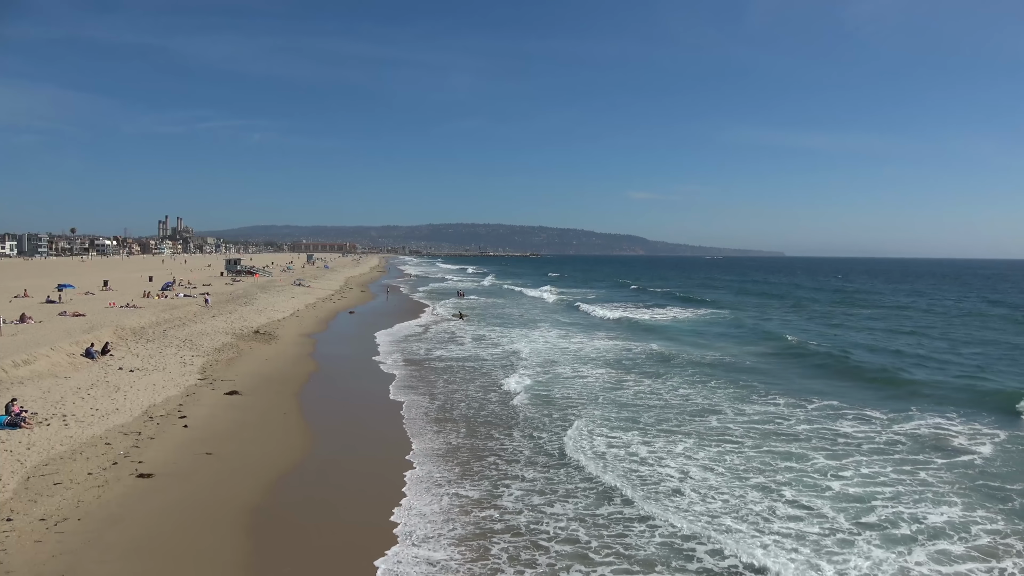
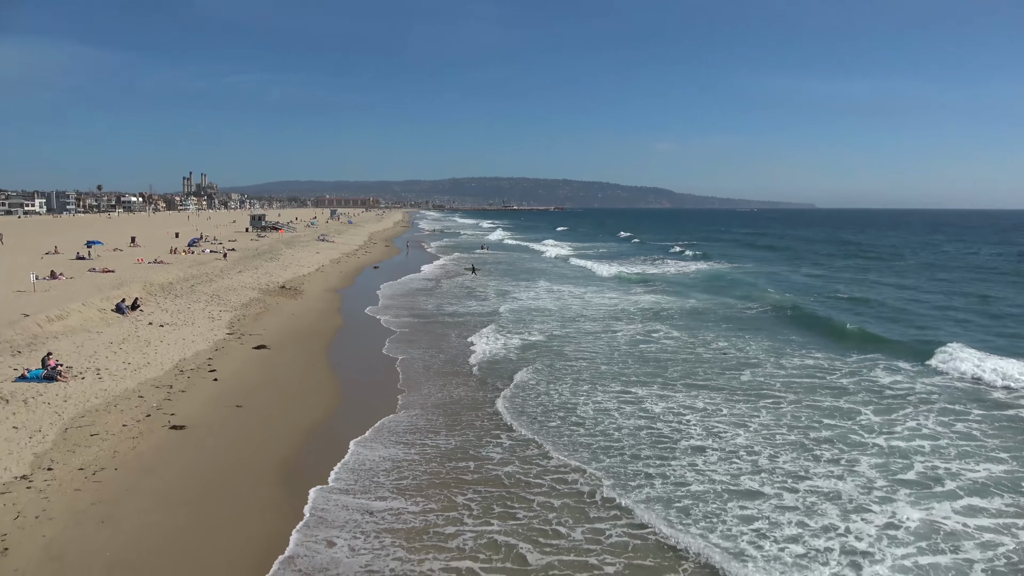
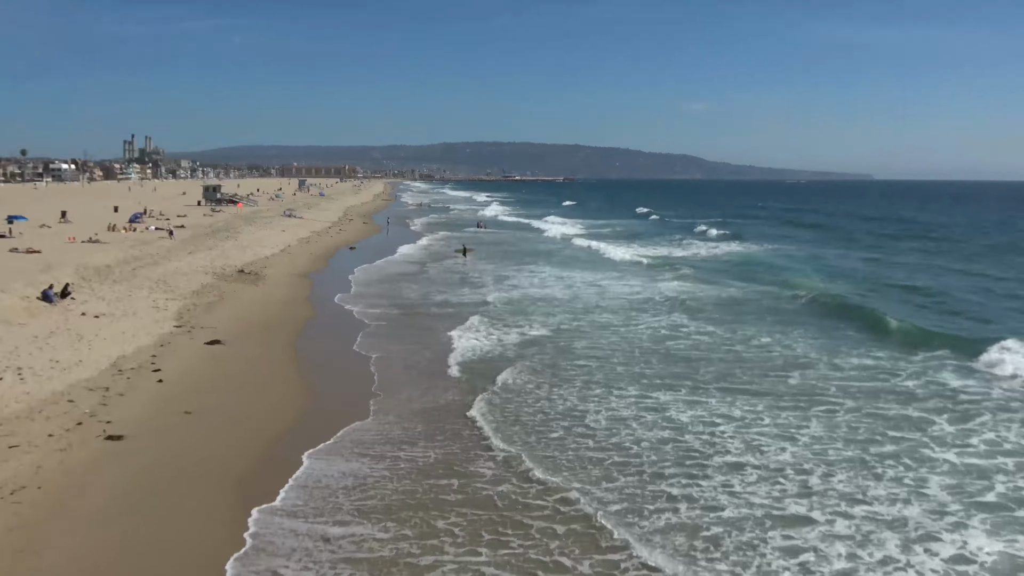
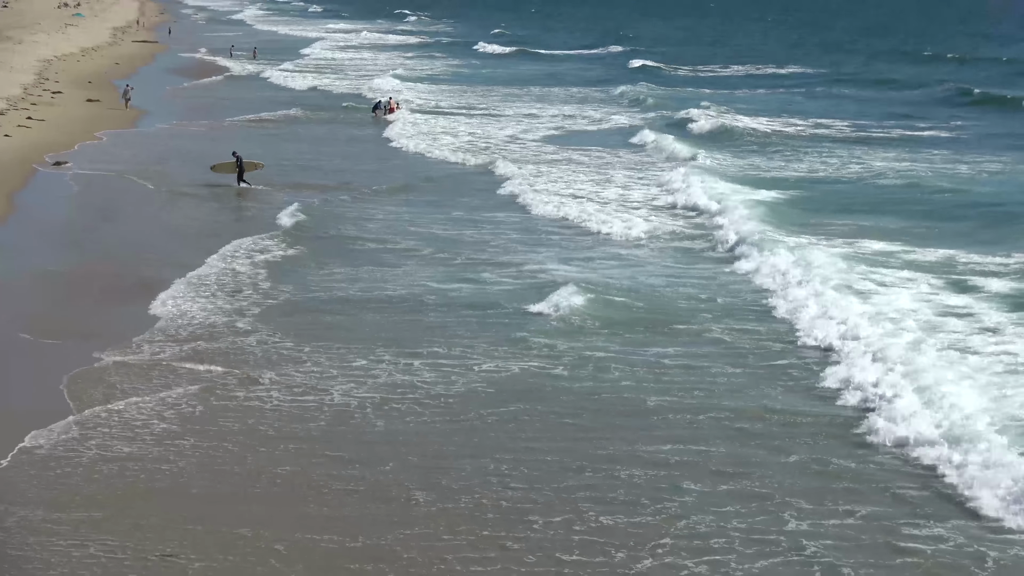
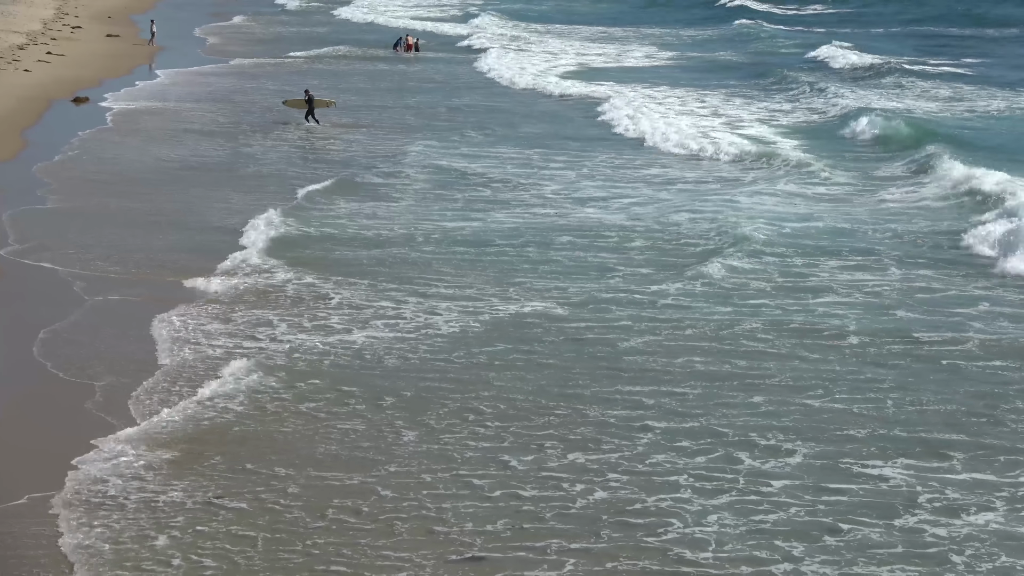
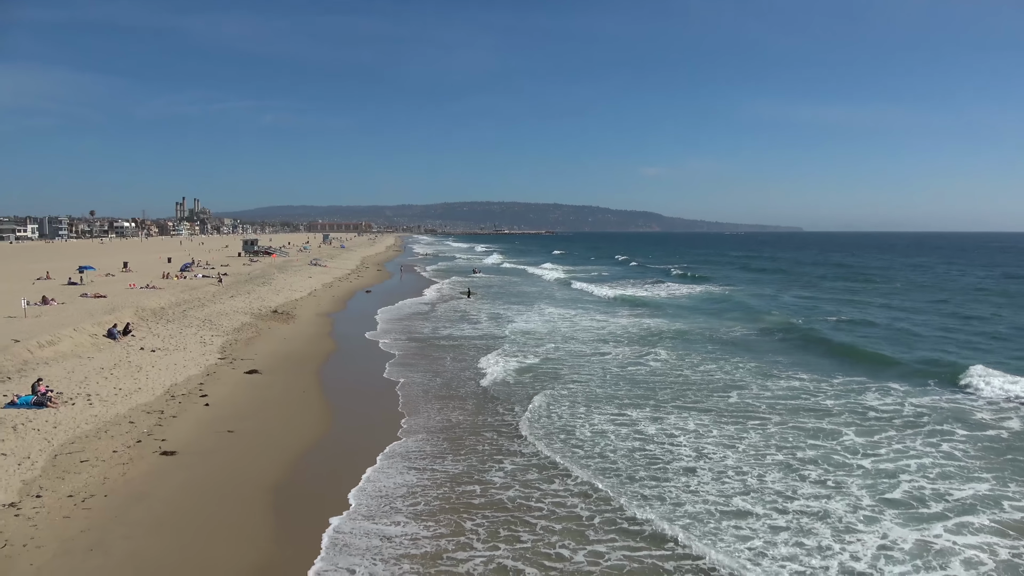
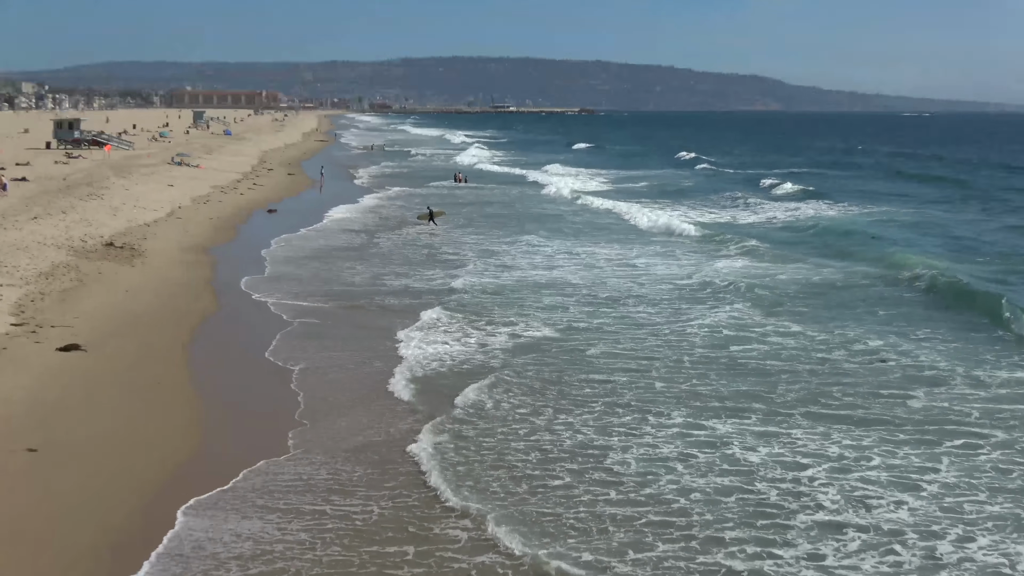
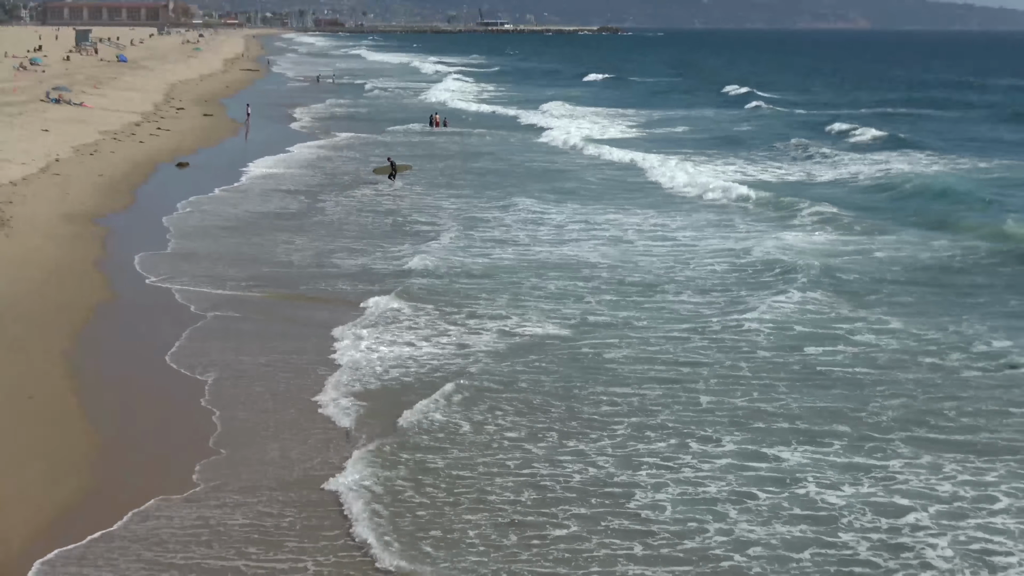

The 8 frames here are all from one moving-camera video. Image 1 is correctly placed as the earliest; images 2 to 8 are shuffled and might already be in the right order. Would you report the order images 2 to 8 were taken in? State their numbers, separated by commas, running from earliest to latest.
6, 2, 3, 7, 8, 5, 4
